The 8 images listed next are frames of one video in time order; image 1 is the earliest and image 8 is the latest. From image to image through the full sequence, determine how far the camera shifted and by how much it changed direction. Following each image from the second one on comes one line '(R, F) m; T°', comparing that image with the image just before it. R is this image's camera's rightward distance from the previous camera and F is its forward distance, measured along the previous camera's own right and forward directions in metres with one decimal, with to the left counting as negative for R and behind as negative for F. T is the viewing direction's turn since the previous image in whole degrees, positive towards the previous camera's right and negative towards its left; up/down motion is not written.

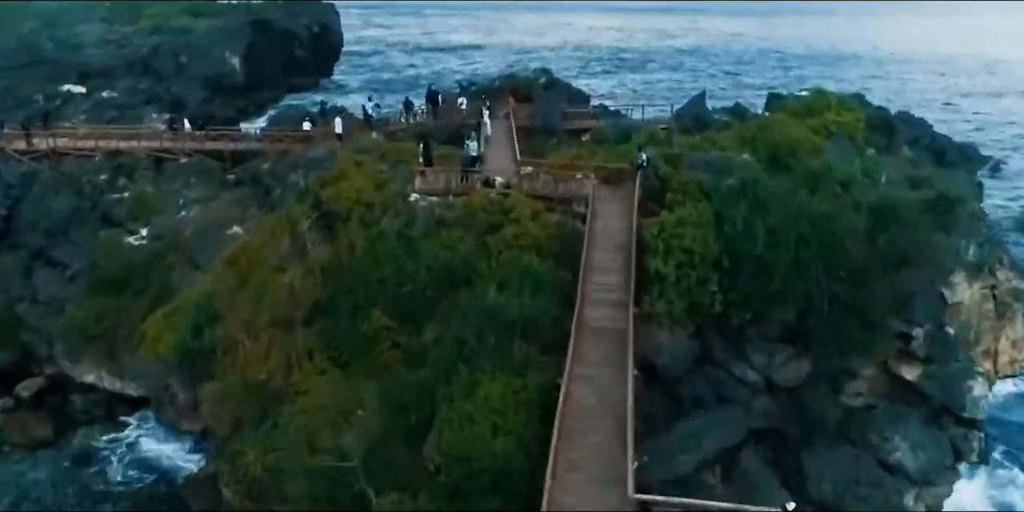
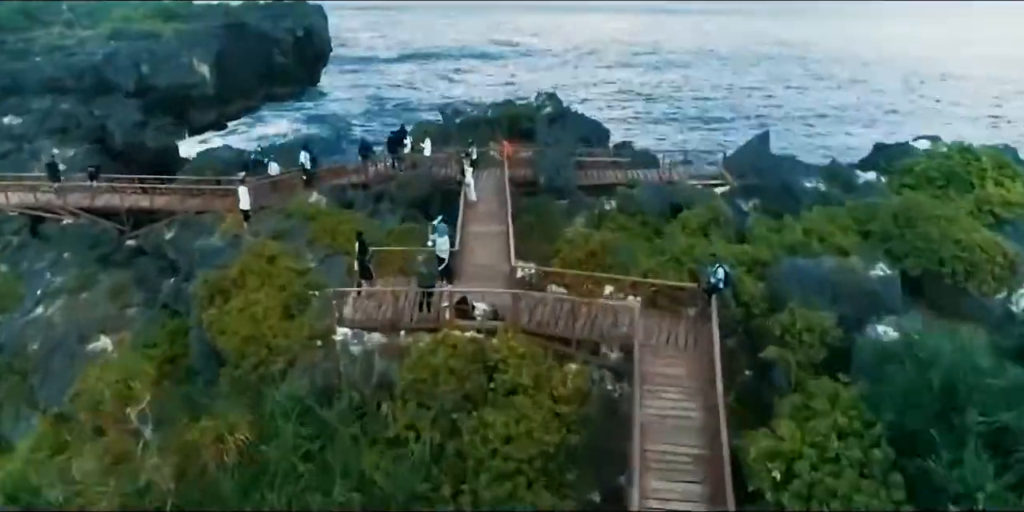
(+0.2, +9.5) m; 0°
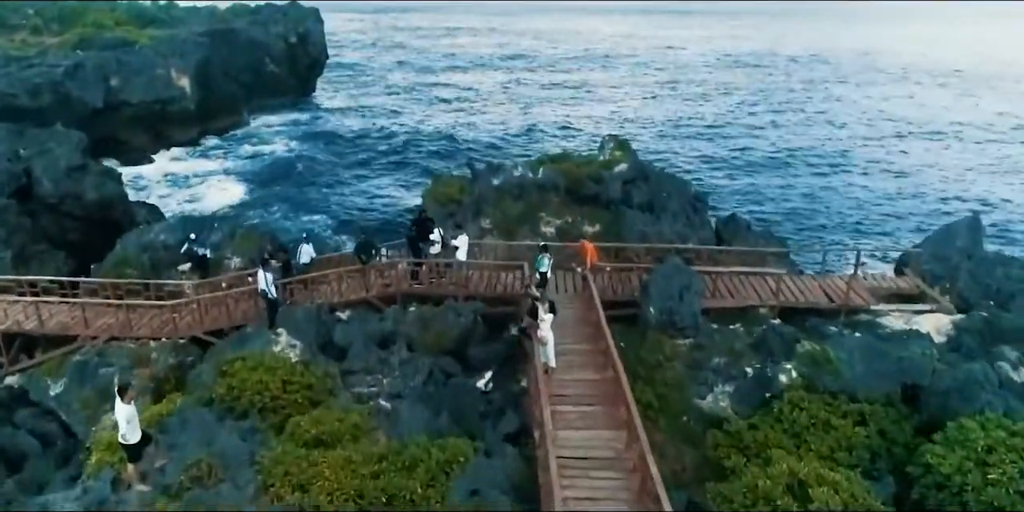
(-1.8, +9.4) m; 0°
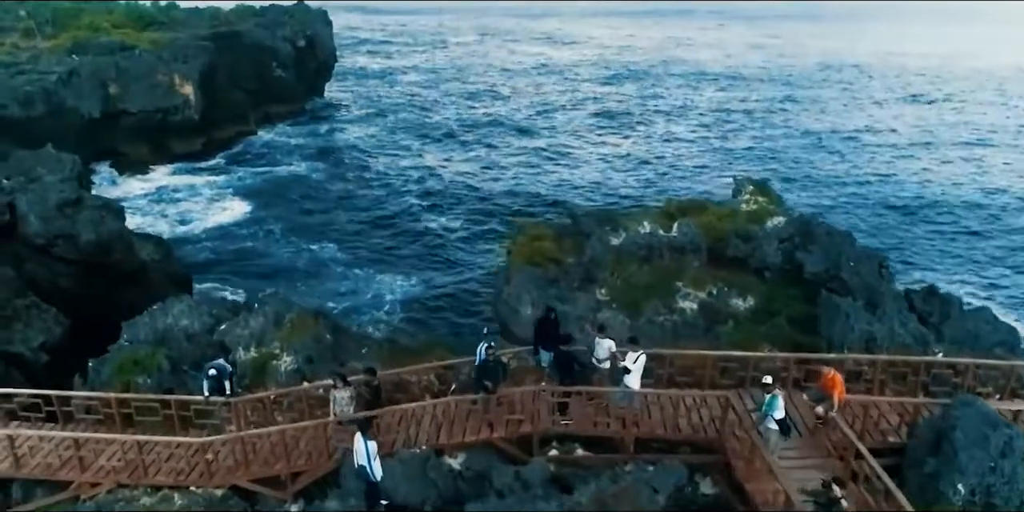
(-3.0, +5.4) m; 0°
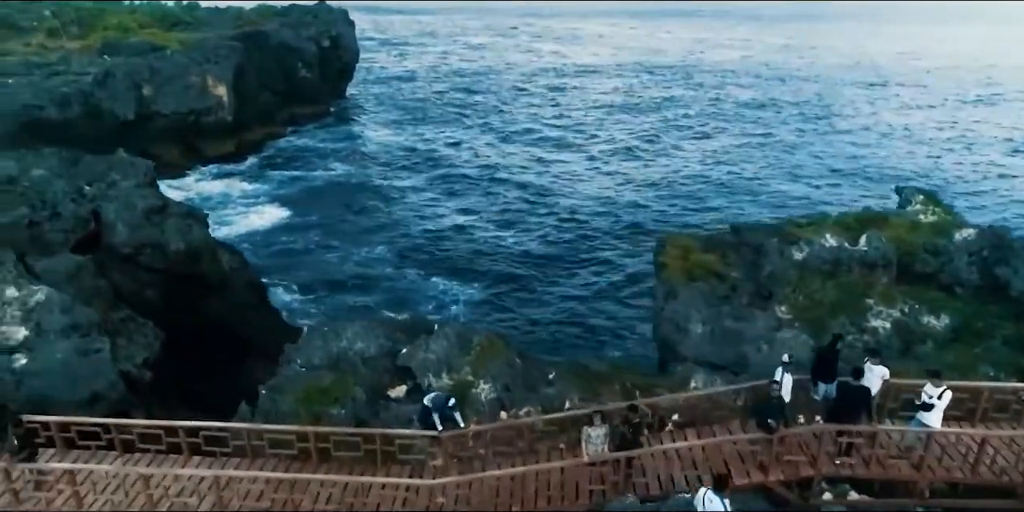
(-3.9, +1.1) m; 0°
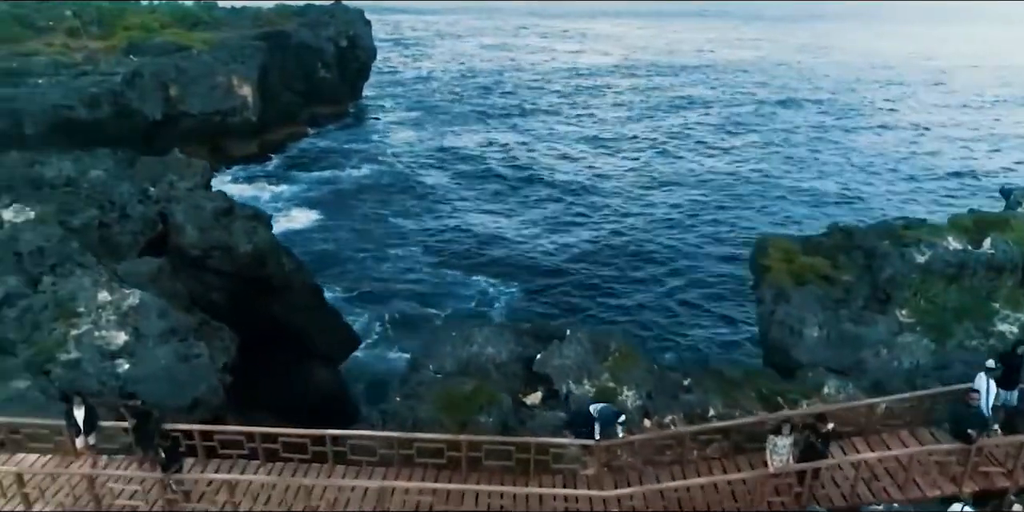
(-2.5, +0.3) m; 0°
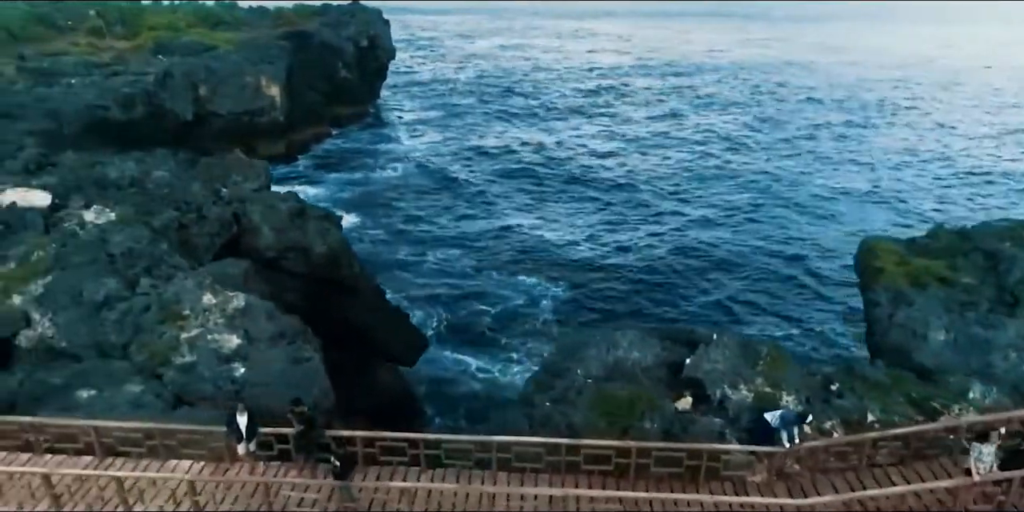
(-2.7, +0.2) m; 0°
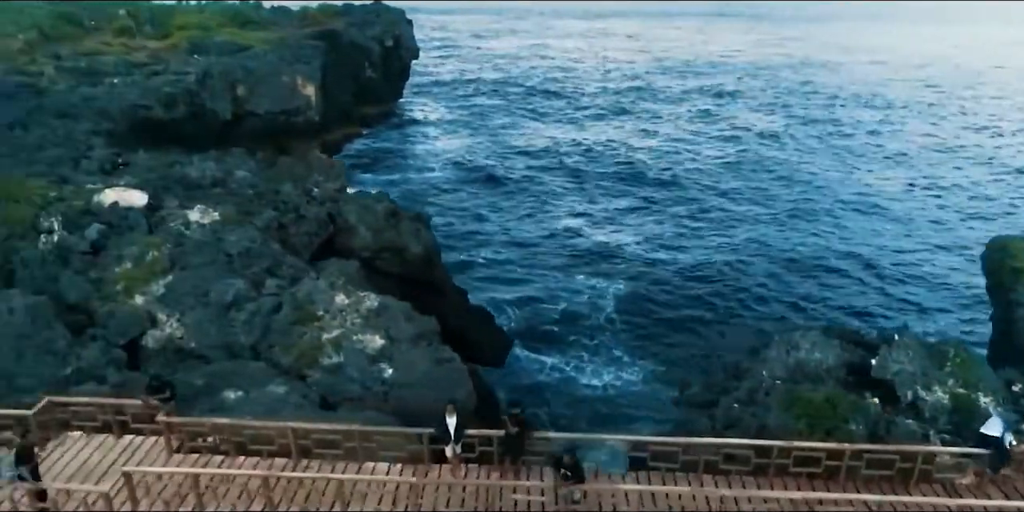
(-3.3, +0.1) m; 0°
